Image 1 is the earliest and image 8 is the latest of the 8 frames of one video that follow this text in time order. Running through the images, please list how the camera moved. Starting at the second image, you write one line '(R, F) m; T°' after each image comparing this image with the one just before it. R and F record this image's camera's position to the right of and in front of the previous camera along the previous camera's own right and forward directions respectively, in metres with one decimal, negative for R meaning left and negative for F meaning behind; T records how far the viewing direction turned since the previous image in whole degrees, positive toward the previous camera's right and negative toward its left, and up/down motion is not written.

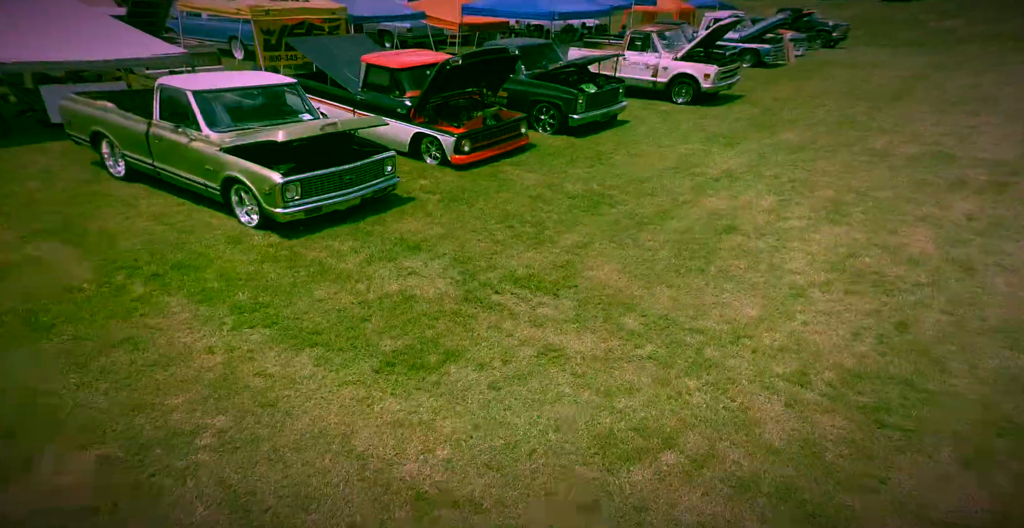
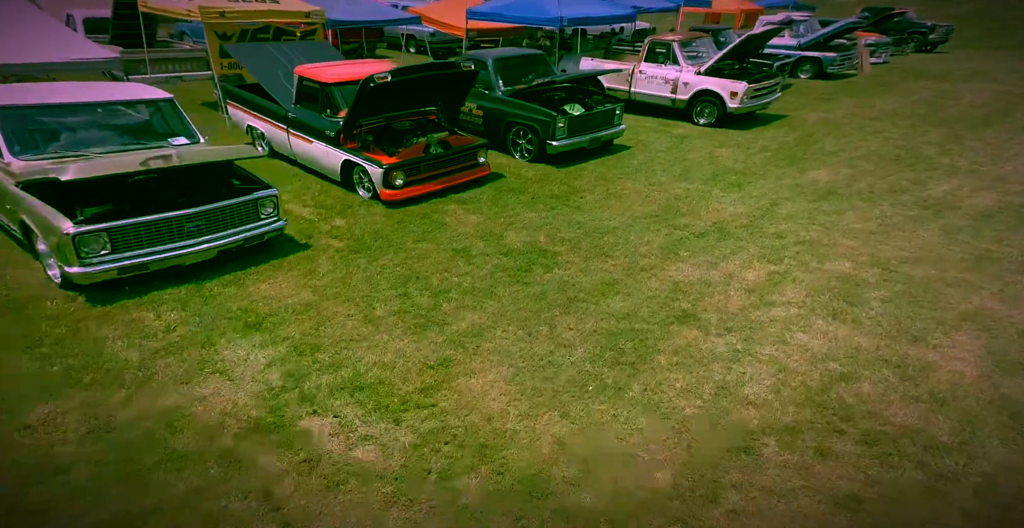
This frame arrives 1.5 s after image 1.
(+1.1, +1.3) m; -4°
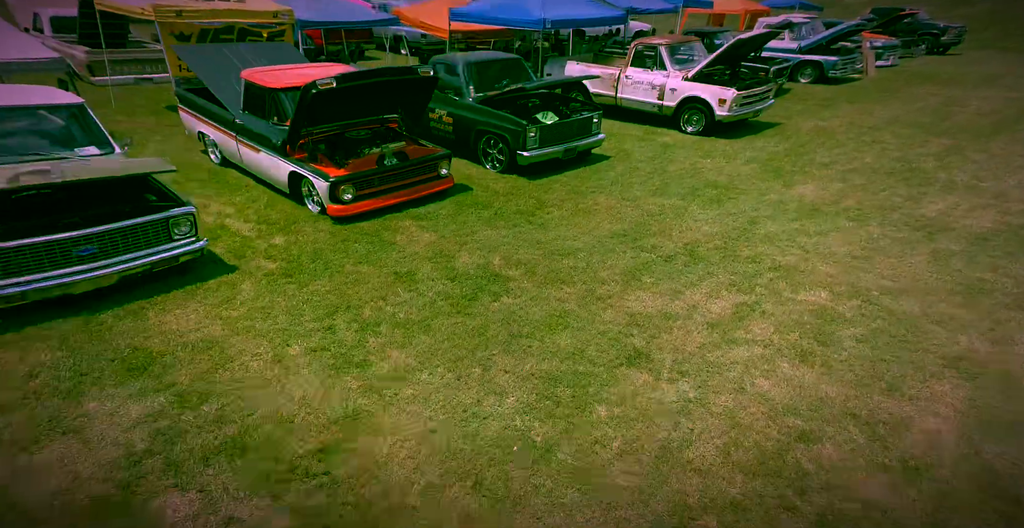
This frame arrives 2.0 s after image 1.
(+0.4, +0.4) m; 0°
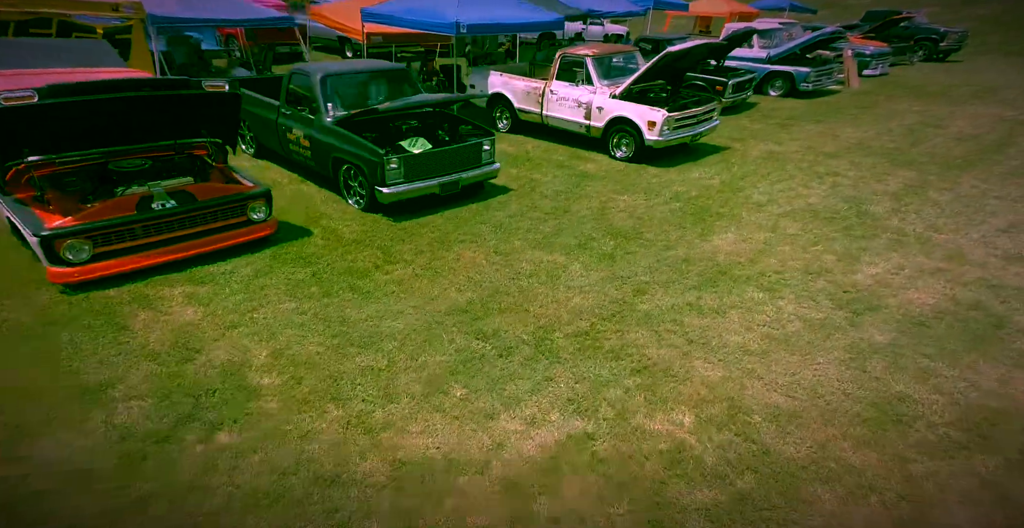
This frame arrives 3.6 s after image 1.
(+1.4, +1.4) m; +2°
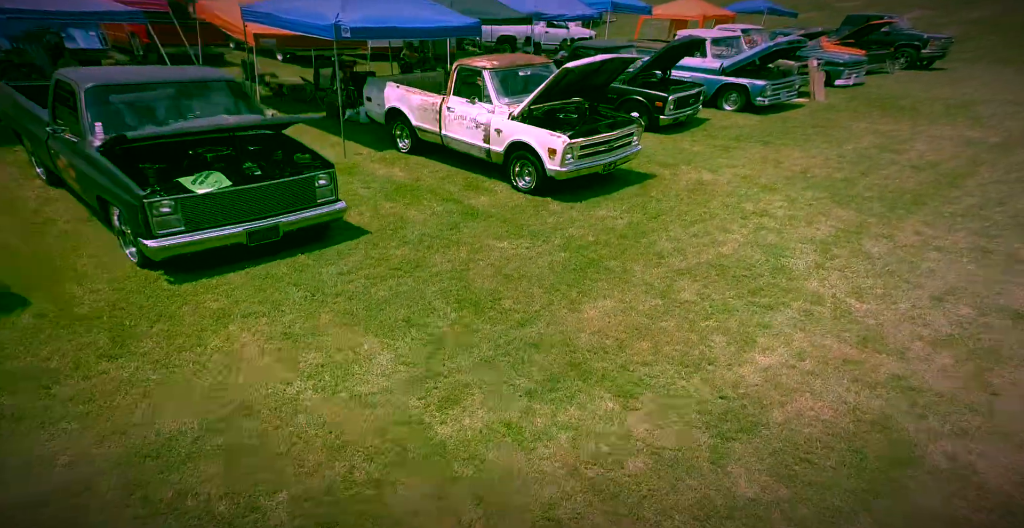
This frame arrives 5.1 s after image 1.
(+1.5, +1.4) m; +3°
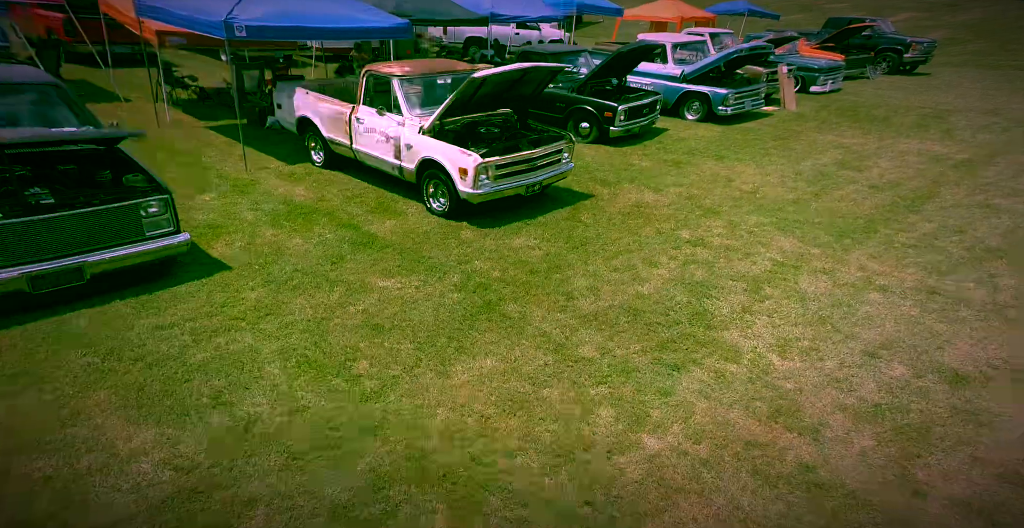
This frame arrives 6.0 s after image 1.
(+1.0, +0.9) m; +2°
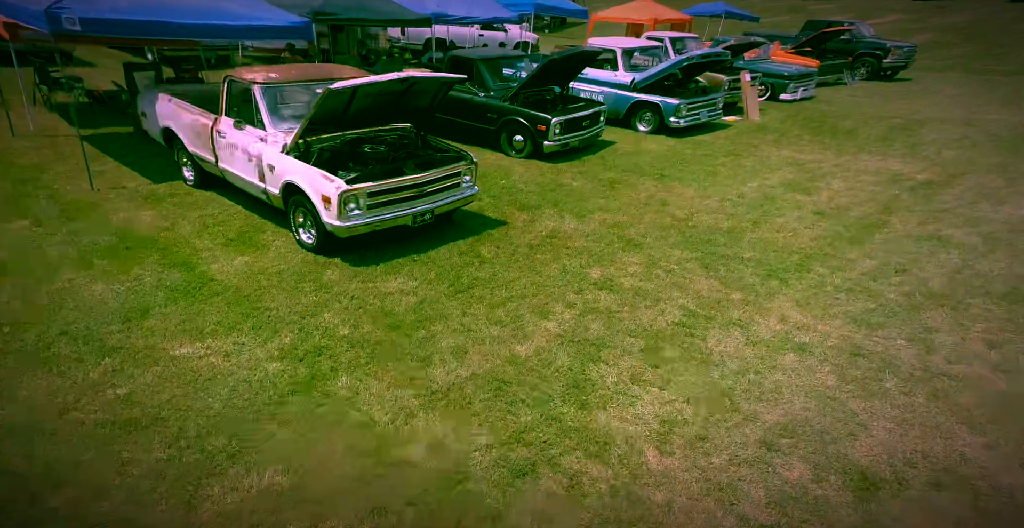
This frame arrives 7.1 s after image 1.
(+1.3, +1.1) m; +2°
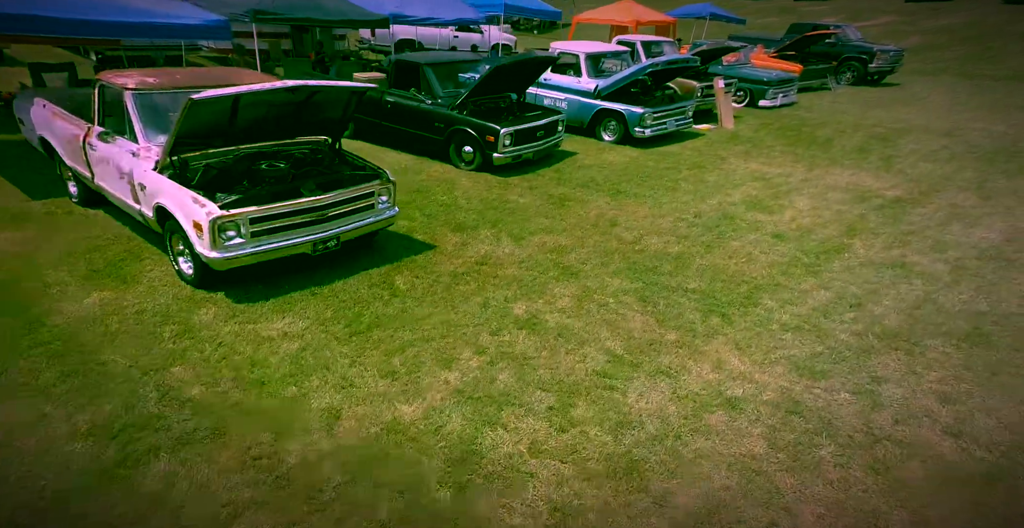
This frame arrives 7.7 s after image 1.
(+0.9, +0.8) m; +1°
